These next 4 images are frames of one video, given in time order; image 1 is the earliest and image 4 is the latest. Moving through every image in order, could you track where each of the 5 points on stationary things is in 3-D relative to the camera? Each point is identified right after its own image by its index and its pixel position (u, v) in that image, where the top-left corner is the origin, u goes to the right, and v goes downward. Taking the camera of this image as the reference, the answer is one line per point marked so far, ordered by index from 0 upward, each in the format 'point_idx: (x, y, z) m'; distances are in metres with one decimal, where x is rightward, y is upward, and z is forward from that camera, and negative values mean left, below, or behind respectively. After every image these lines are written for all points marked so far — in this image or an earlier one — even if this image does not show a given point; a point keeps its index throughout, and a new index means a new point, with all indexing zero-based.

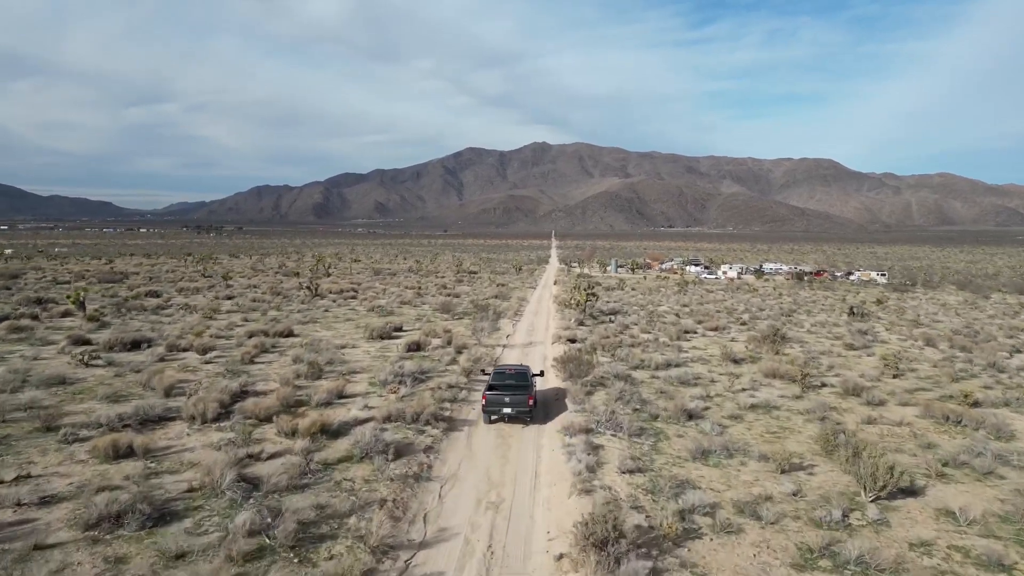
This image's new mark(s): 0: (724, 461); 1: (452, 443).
0: (+3.7, -3.0, +12.6) m
1: (-1.1, -2.8, +13.4) m
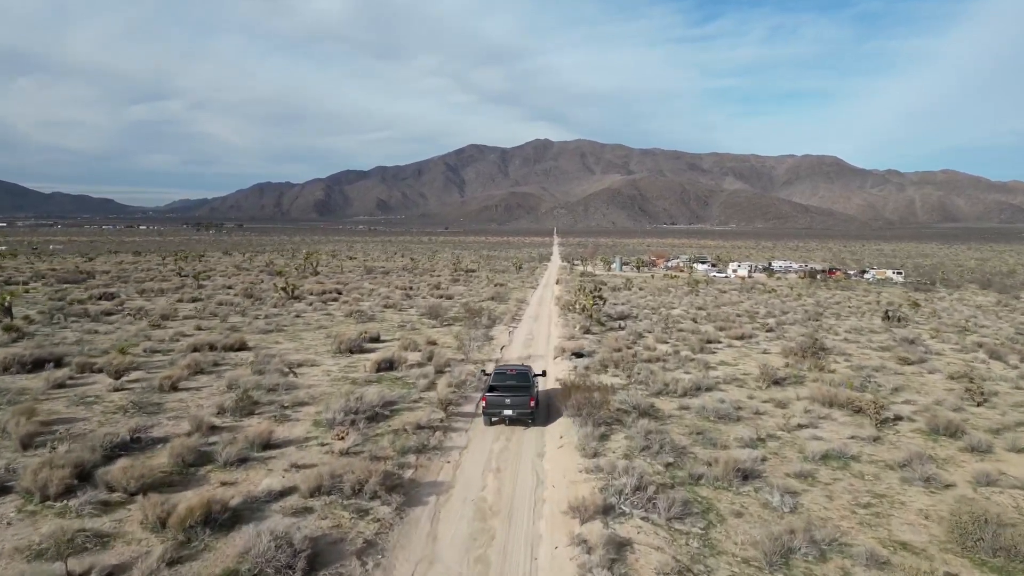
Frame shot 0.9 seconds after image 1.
0: (+3.4, -3.2, +8.3) m
1: (-1.3, -3.0, +9.1) m
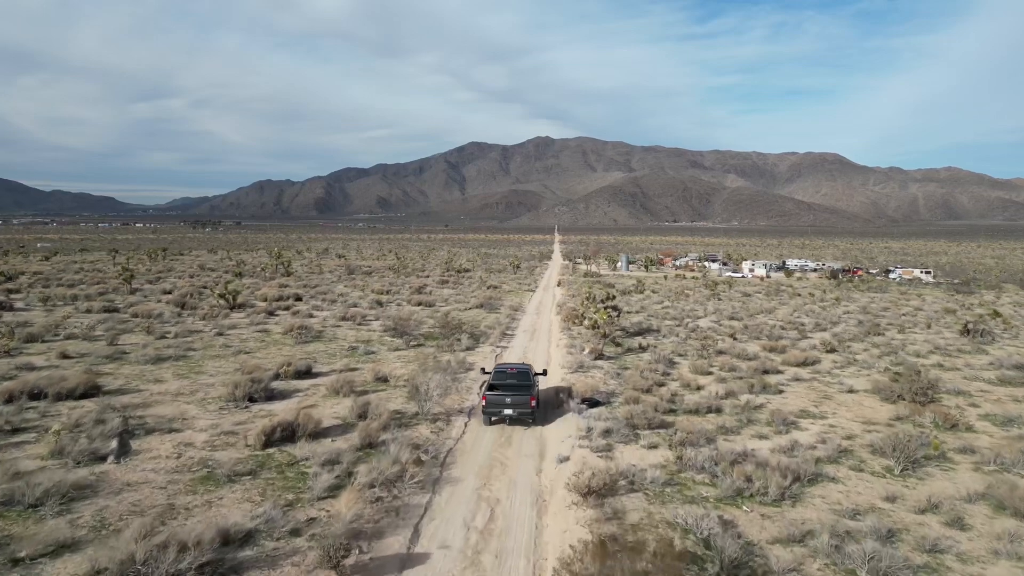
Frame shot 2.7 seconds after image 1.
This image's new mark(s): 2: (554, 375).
0: (+3.0, -3.5, +0.8) m
1: (-1.7, -3.4, +1.6) m
2: (+1.1, -2.3, +19.7) m
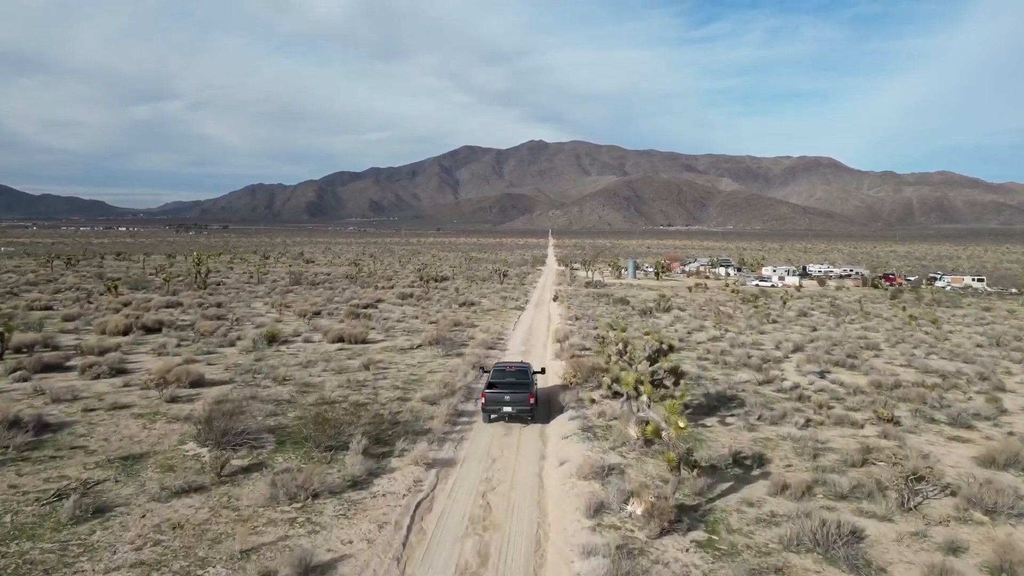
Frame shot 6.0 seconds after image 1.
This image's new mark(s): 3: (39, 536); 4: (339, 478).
0: (+2.4, -4.2, -12.5) m
1: (-2.3, -4.0, -11.8) m
2: (+0.4, -3.0, +6.3) m
3: (-5.3, -2.7, +8.5) m
4: (-2.4, -2.6, +10.5) m
